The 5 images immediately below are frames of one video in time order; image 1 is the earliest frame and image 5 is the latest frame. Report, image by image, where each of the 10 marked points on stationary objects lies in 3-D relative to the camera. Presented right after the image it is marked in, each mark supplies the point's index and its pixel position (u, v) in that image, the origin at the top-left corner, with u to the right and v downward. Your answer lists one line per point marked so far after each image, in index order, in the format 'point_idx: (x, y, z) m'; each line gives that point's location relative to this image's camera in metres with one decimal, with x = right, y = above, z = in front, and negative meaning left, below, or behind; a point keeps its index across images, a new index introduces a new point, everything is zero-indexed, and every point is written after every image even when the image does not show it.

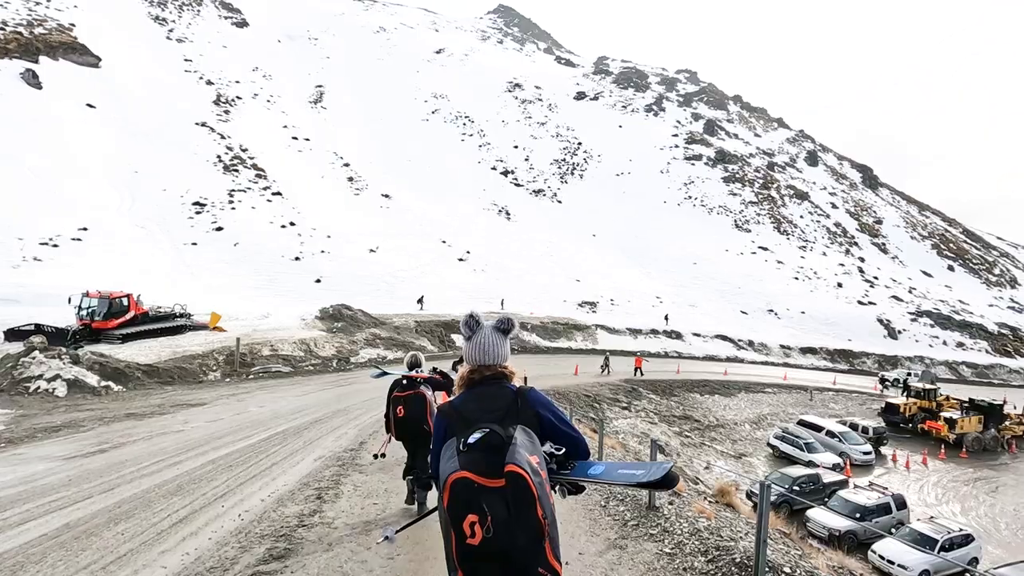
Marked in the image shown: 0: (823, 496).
0: (+8.9, -6.0, +15.3) m
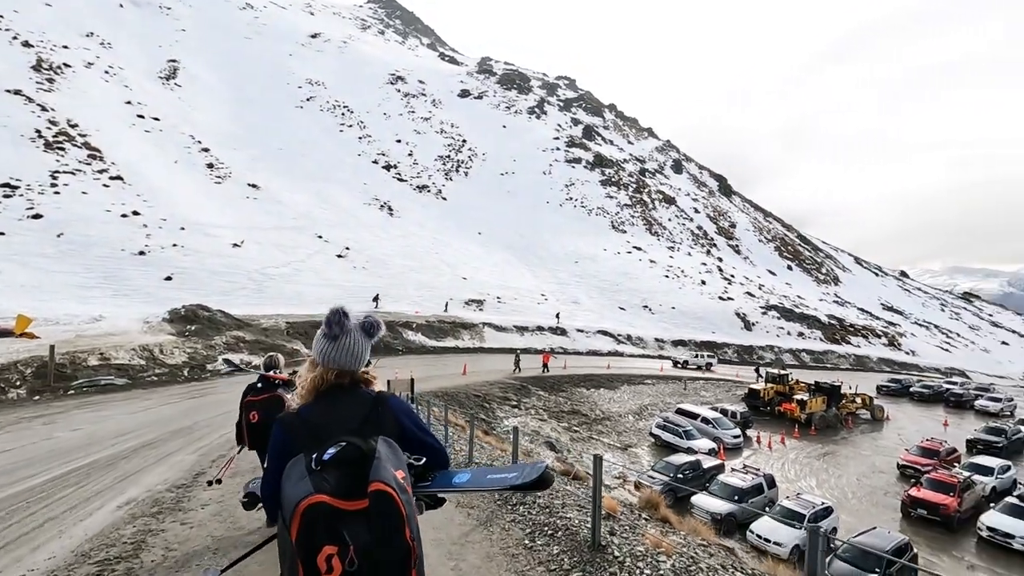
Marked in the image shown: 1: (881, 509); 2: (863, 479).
0: (+5.7, -5.8, +16.0) m
1: (+10.7, -6.4, +15.5) m
2: (+11.9, -6.4, +18.1) m
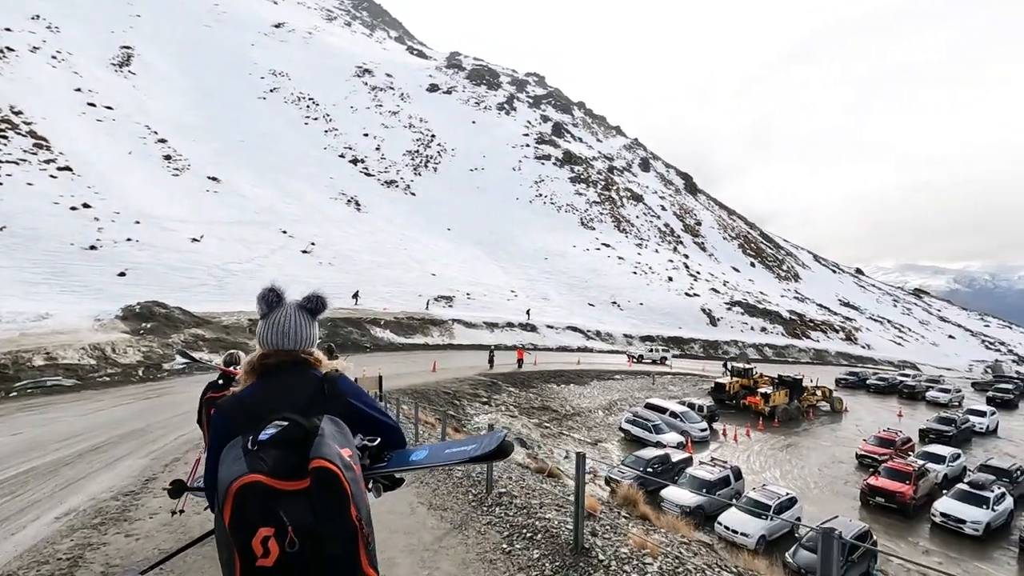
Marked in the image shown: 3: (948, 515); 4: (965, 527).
0: (+4.8, -5.7, +16.2) m
1: (+9.8, -6.3, +16.0) m
2: (+10.9, -6.3, +18.6) m
3: (+11.3, -5.8, +13.8) m
4: (+11.4, -6.0, +13.5) m
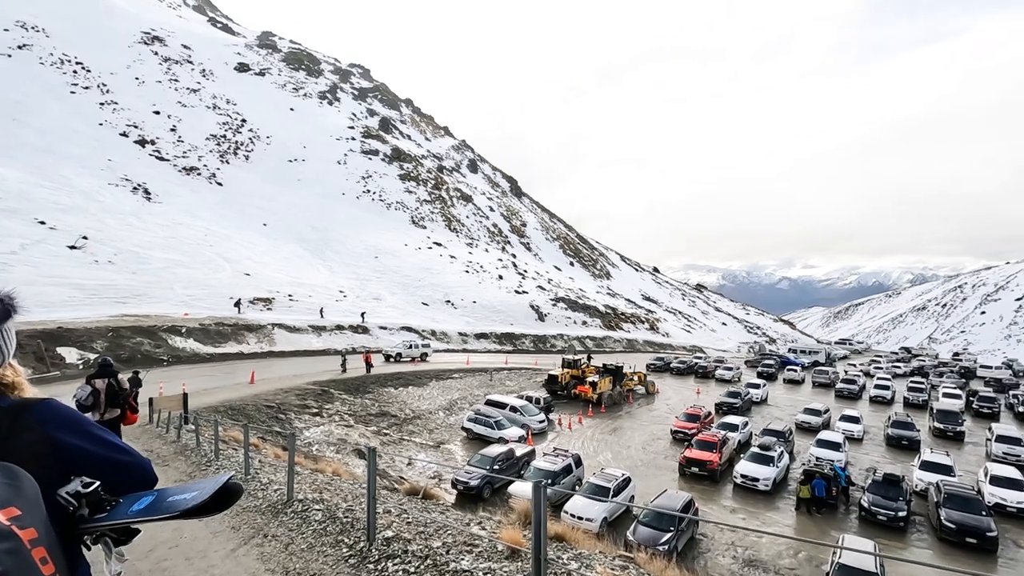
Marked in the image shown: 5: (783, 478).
0: (+0.1, -5.5, +16.3) m
1: (+4.9, -6.1, +17.7) m
2: (+5.1, -6.0, +20.5) m
3: (+7.0, -5.6, +16.0) m
4: (+7.2, -5.8, +15.8) m
5: (+8.5, -6.0, +16.8) m
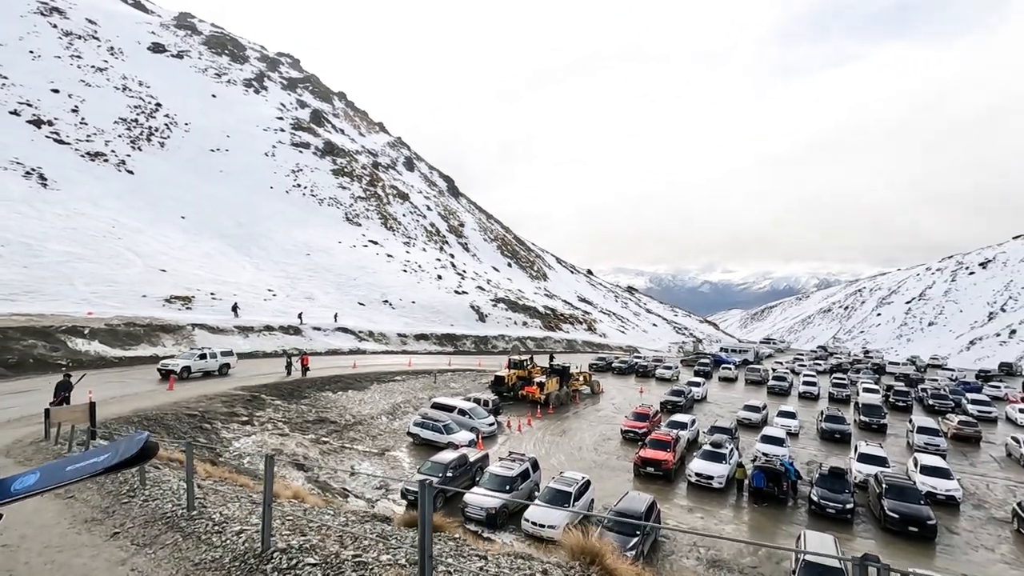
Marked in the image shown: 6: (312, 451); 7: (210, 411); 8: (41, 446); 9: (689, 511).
0: (-1.3, -5.4, +15.5) m
1: (+3.3, -6.0, +17.4) m
2: (+3.2, -6.0, +20.2) m
3: (+5.6, -5.5, +16.0) m
4: (+5.9, -5.7, +15.8) m
5: (+6.9, -5.9, +17.0) m
6: (-6.8, -5.4, +17.8) m
7: (-11.2, -4.5, +19.7) m
8: (-12.6, -4.2, +14.4) m
9: (+4.7, -6.0, +14.5) m
